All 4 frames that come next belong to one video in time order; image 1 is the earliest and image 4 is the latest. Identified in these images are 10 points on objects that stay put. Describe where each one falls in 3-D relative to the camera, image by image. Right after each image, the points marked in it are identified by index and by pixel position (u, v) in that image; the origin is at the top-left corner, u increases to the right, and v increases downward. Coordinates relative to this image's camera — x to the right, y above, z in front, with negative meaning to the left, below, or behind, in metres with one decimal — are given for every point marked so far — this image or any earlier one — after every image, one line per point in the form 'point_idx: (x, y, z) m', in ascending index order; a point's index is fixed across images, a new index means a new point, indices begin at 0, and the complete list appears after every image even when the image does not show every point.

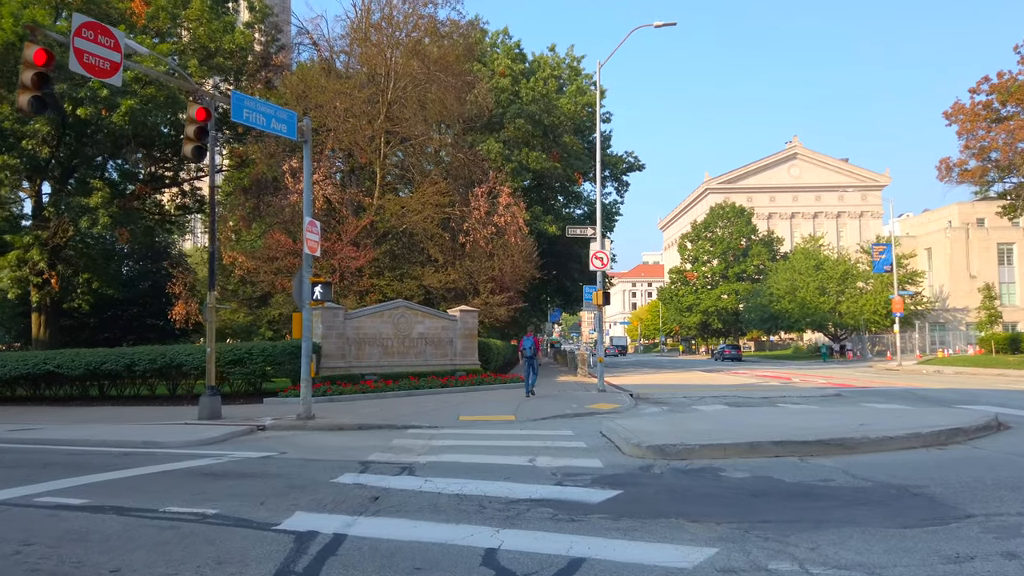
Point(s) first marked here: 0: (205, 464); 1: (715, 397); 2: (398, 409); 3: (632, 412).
0: (-3.8, -2.2, +9.3) m
1: (+4.9, -2.6, +18.0) m
2: (-2.4, -2.5, +15.6) m
3: (+2.4, -2.5, +15.0) m
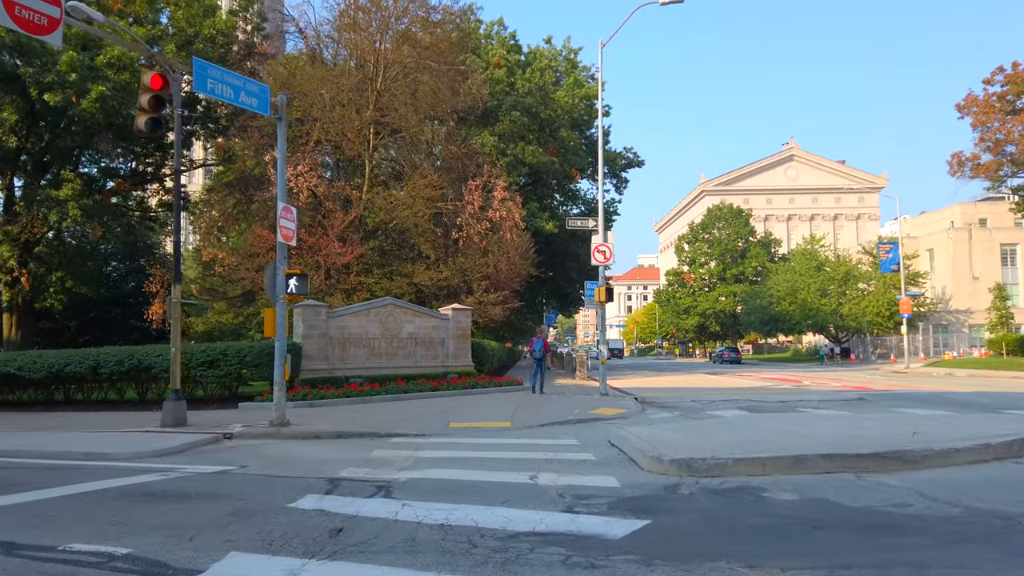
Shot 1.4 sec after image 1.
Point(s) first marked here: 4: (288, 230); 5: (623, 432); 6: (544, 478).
0: (-3.9, -2.0, +7.9) m
1: (+4.8, -2.5, +16.7) m
2: (-2.4, -2.4, +14.2) m
3: (+2.4, -2.4, +13.7) m
4: (-3.9, +1.0, +13.1) m
5: (+1.5, -1.9, +10.1) m
6: (+0.3, -1.8, +7.2) m
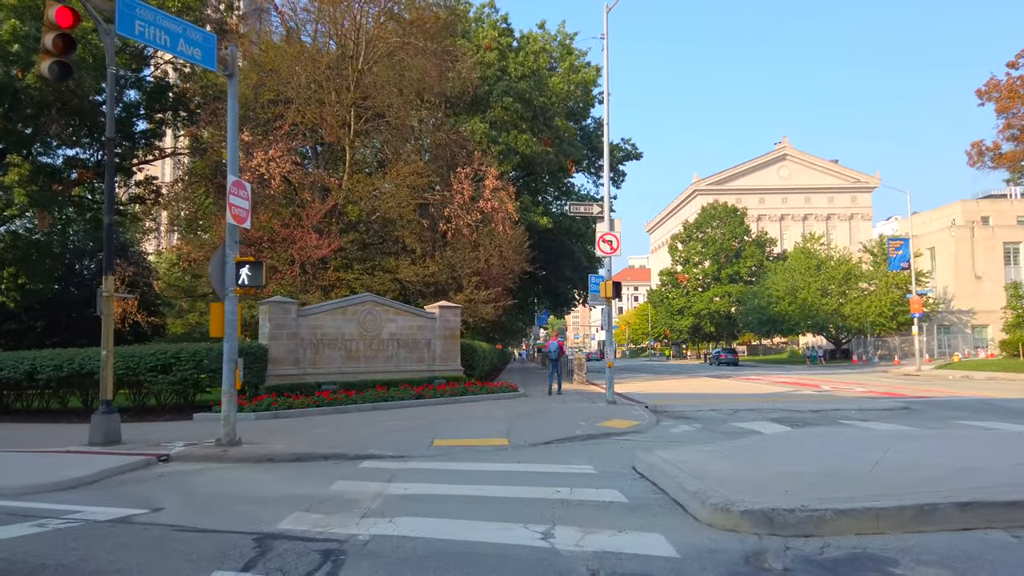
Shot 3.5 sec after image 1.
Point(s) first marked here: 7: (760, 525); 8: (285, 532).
0: (-3.8, -1.9, +5.7) m
1: (+4.7, -2.4, +14.6) m
2: (-2.5, -2.3, +12.1) m
3: (+2.3, -2.2, +11.6) m
4: (-4.0, +1.2, +11.0) m
5: (+1.5, -1.8, +8.0) m
6: (+0.3, -1.7, +5.1) m
7: (+1.6, -1.5, +4.9) m
8: (-1.7, -1.8, +5.4) m
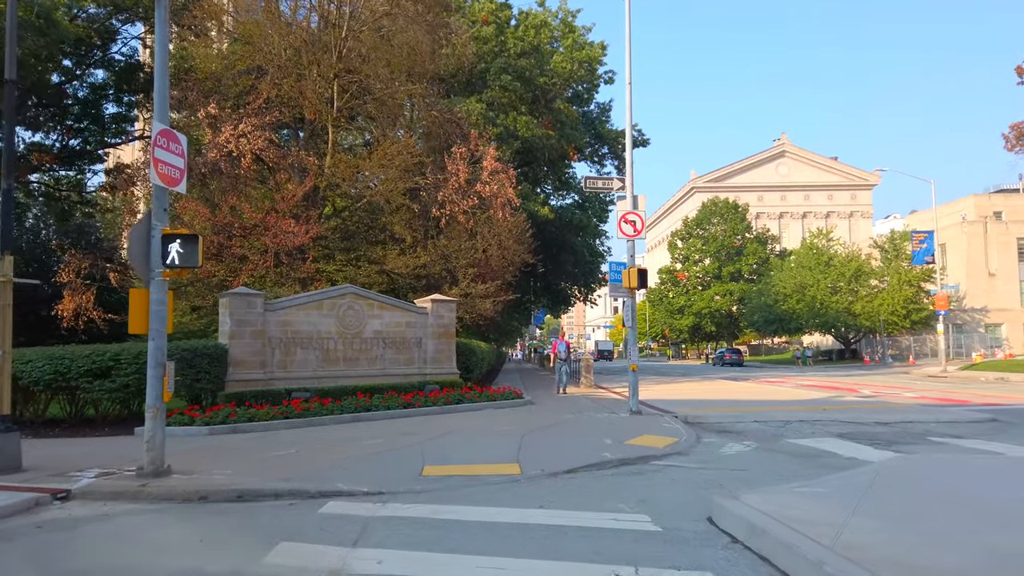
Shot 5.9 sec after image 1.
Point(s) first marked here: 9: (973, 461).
0: (-3.6, -1.7, +3.2) m
1: (+4.9, -2.2, +12.2) m
2: (-2.4, -2.1, +9.6) m
3: (+2.5, -2.0, +9.1) m
4: (-3.8, +1.4, +8.5) m
5: (+1.7, -1.6, +5.6) m
6: (+0.5, -1.5, +2.6) m
7: (+1.8, -1.3, +2.4) m
8: (-1.5, -1.6, +2.9) m
9: (+4.6, -1.7, +7.4) m
